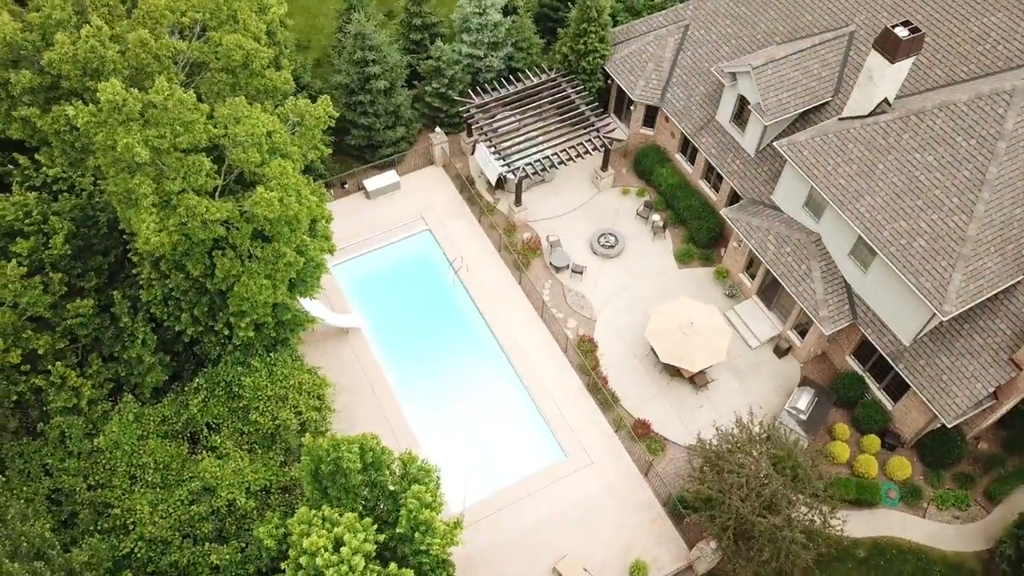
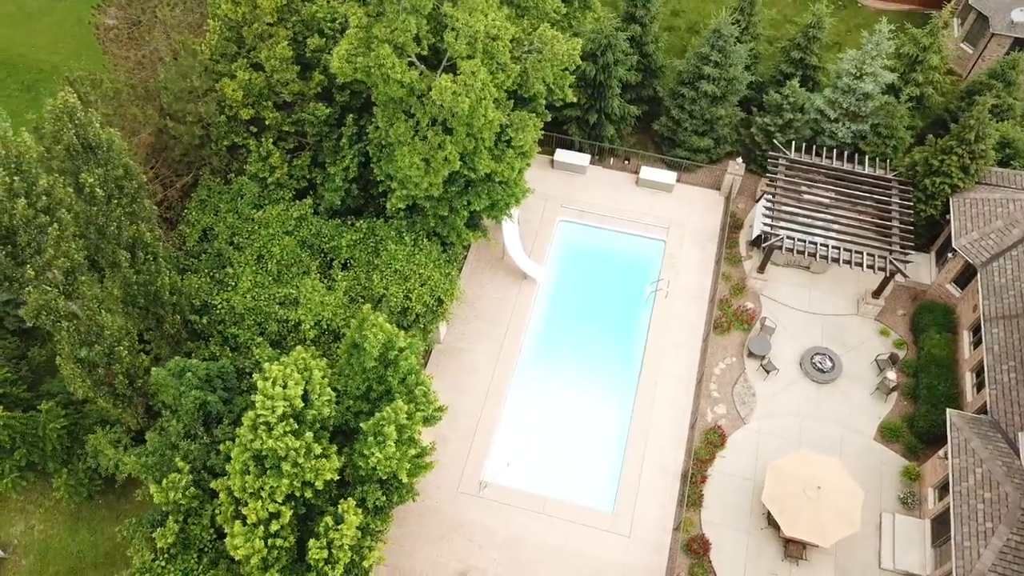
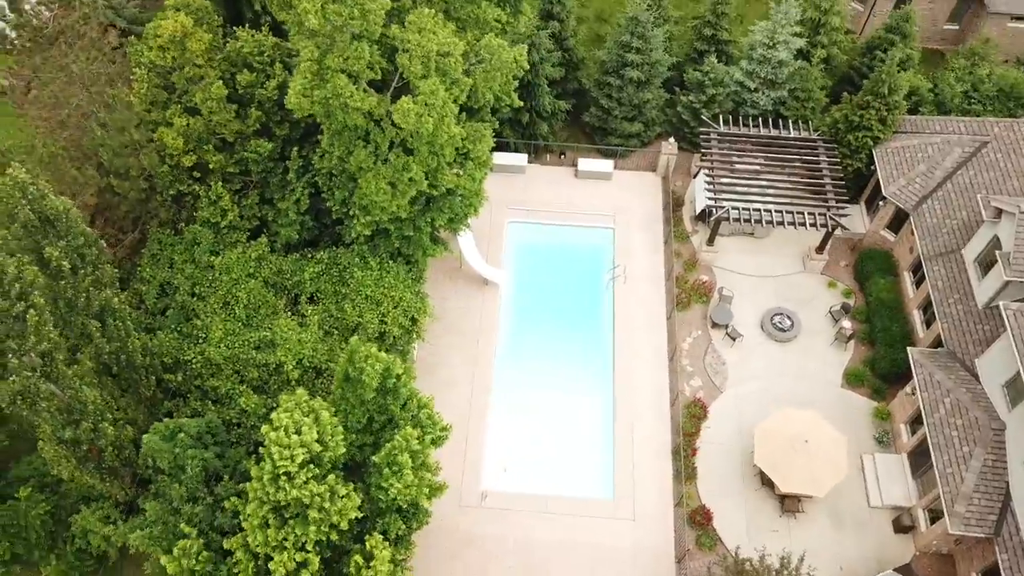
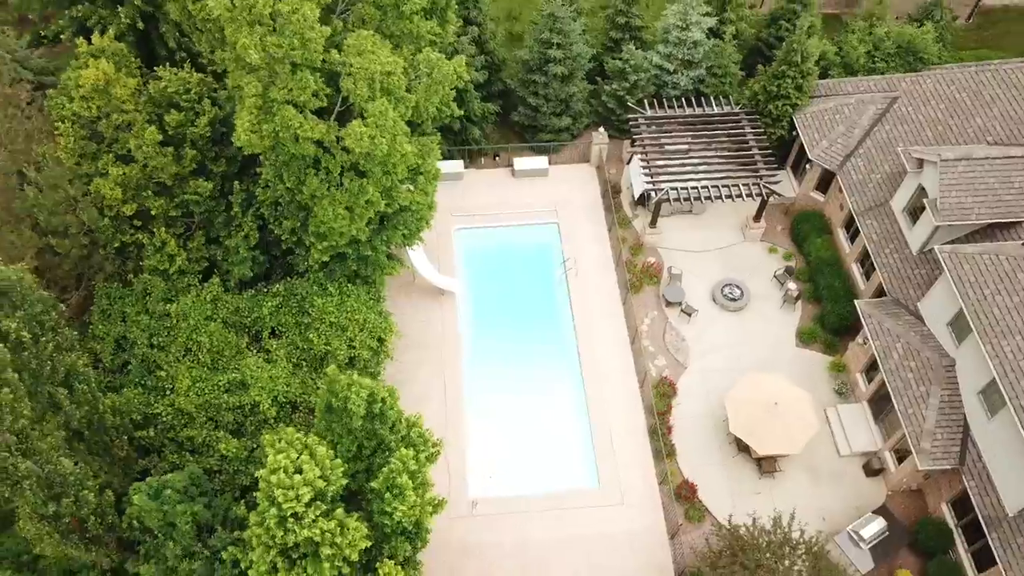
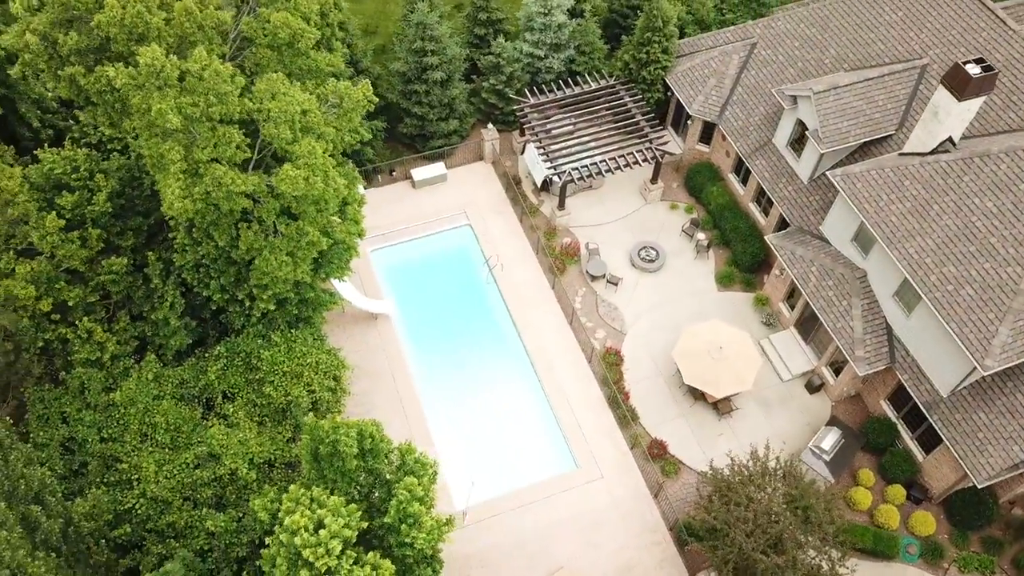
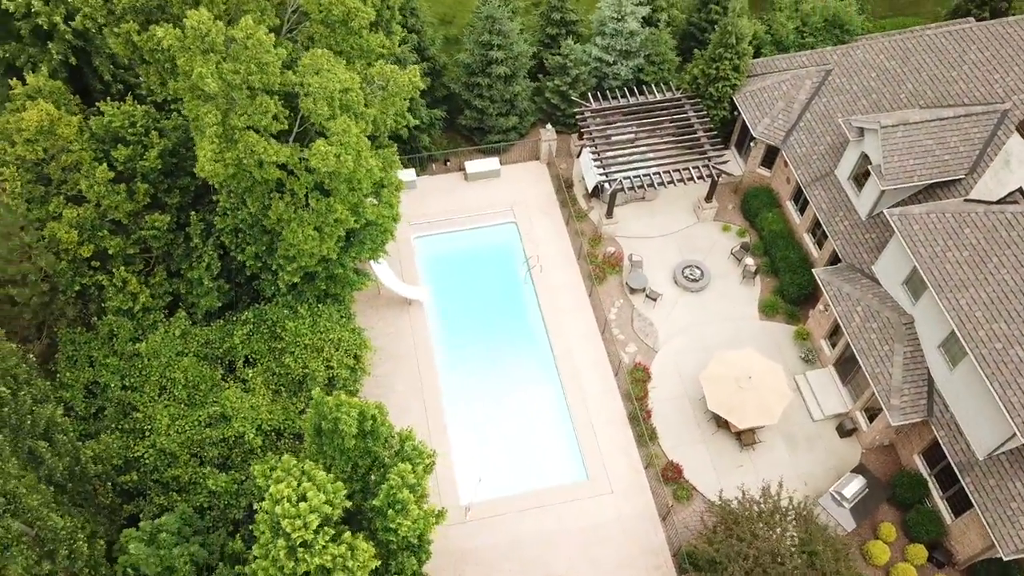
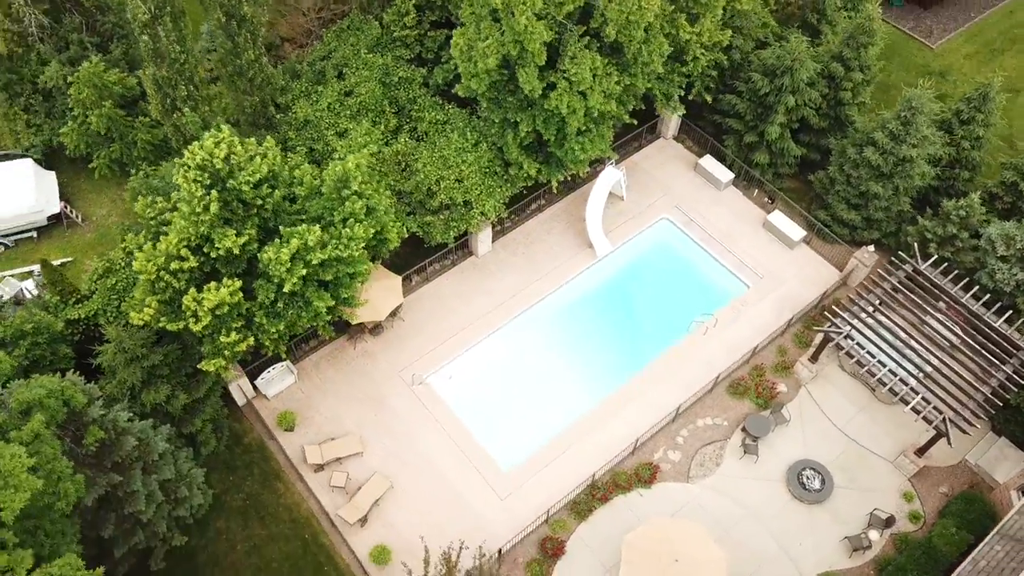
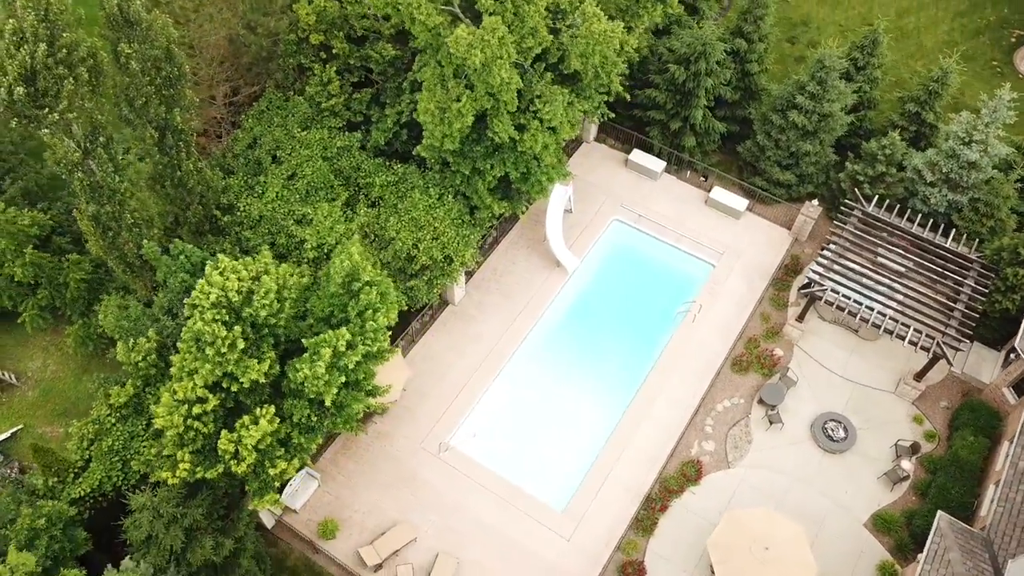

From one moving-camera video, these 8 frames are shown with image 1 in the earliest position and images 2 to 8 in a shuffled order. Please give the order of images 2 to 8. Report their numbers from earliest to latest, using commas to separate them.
5, 6, 4, 3, 2, 8, 7
